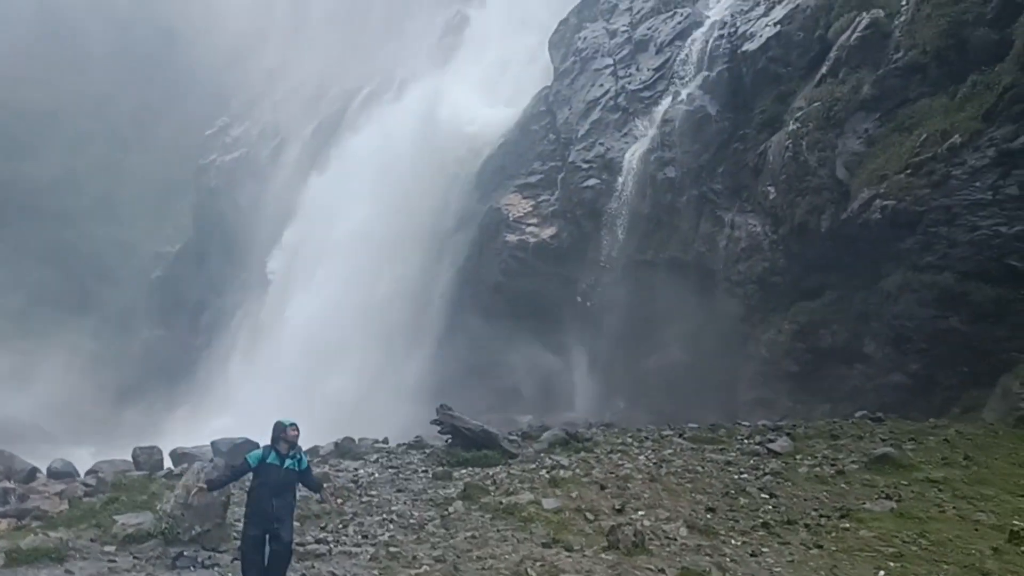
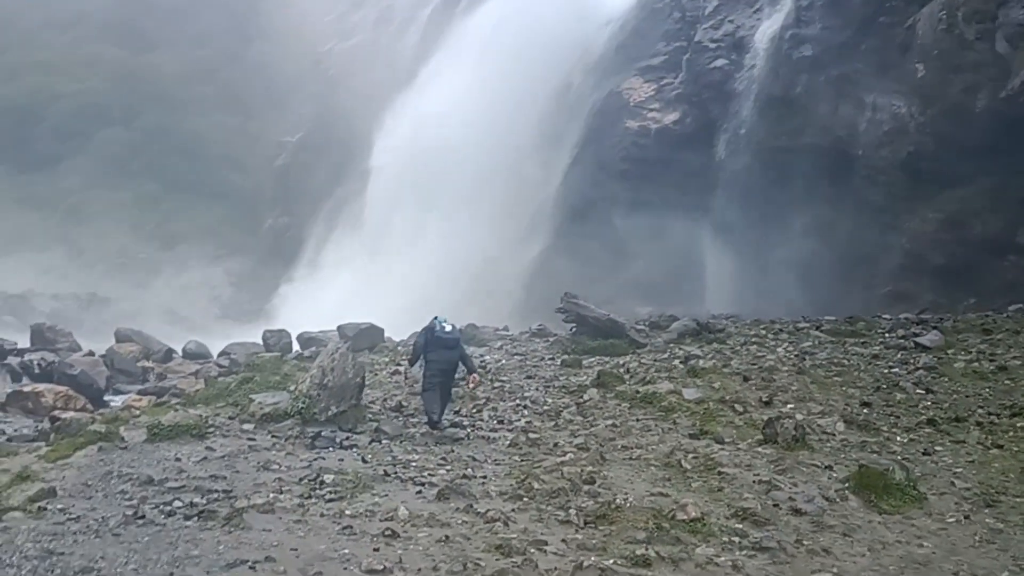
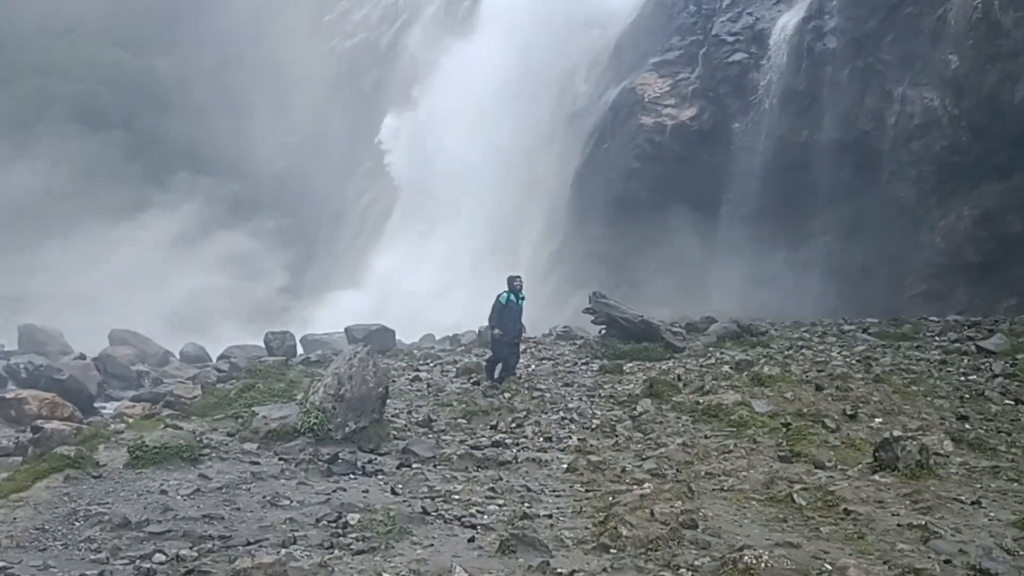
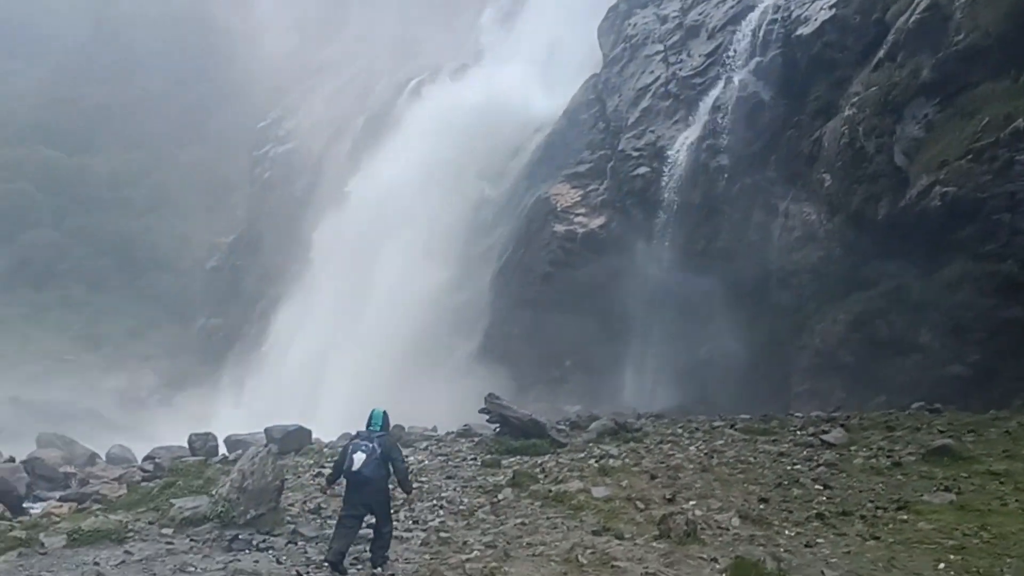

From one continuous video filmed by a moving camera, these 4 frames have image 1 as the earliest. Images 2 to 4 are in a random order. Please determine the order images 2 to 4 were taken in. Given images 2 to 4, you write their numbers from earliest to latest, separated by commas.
4, 2, 3
